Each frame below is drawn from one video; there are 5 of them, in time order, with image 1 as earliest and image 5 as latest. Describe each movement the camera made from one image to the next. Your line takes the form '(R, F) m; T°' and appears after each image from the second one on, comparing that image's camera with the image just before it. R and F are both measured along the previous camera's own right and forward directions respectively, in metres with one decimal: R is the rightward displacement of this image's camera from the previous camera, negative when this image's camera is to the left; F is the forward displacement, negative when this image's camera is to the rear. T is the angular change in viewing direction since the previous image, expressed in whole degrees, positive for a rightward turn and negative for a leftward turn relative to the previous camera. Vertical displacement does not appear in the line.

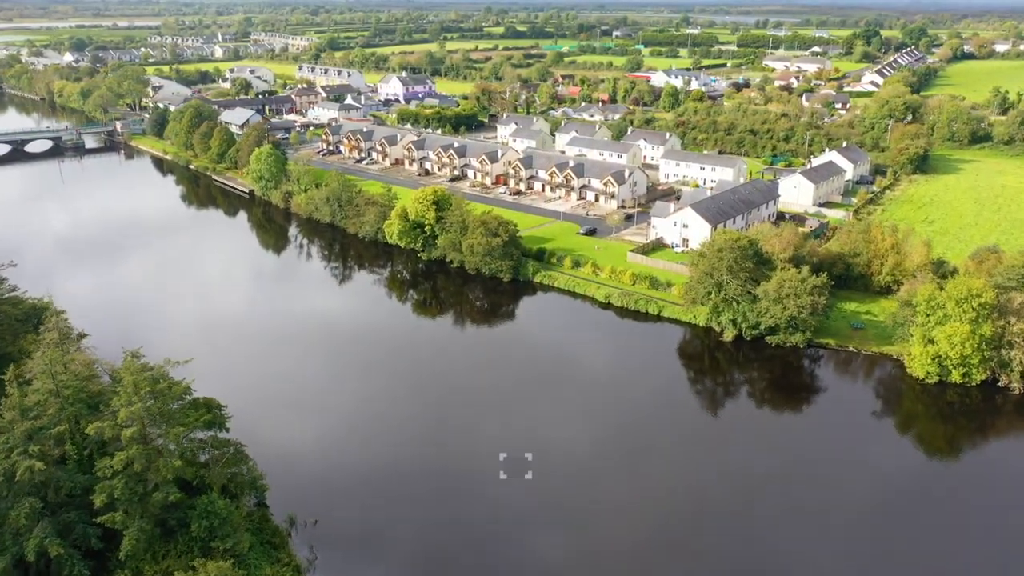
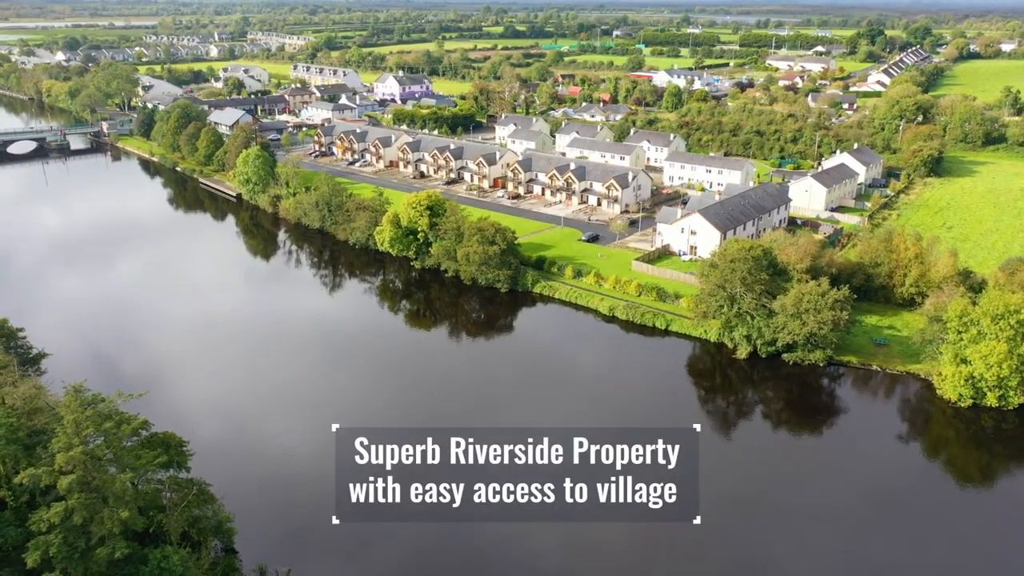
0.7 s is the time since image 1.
(+0.1, +3.1) m; 0°
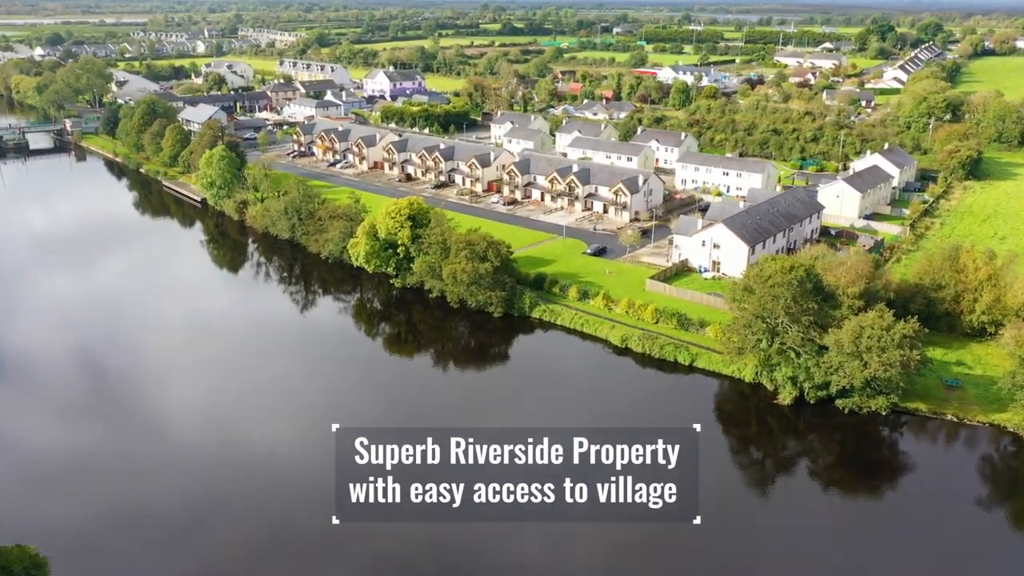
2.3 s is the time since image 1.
(+0.2, +7.4) m; 0°
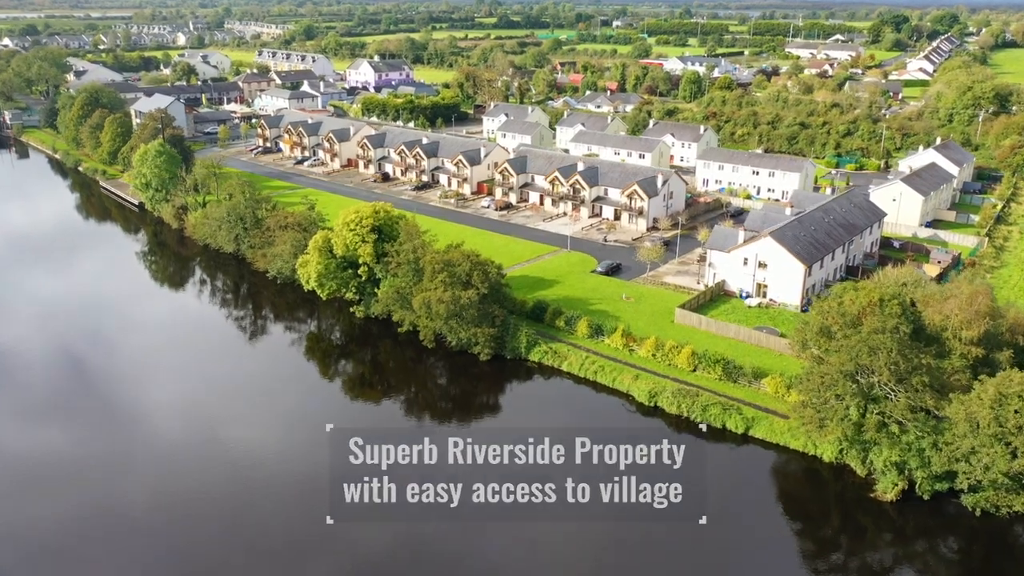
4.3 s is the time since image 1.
(+0.2, +9.9) m; 0°
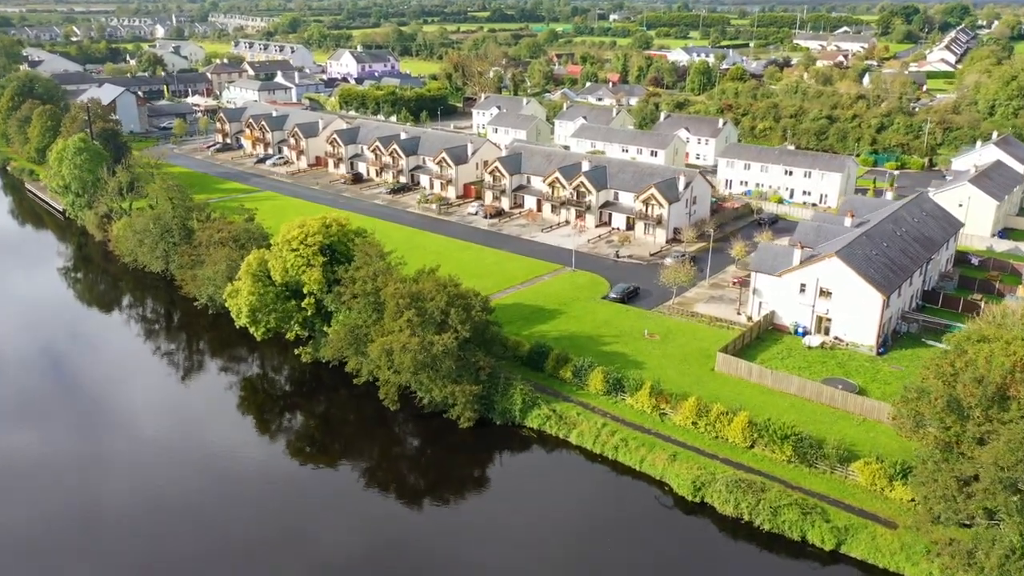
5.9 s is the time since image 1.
(+0.1, +8.4) m; 0°
